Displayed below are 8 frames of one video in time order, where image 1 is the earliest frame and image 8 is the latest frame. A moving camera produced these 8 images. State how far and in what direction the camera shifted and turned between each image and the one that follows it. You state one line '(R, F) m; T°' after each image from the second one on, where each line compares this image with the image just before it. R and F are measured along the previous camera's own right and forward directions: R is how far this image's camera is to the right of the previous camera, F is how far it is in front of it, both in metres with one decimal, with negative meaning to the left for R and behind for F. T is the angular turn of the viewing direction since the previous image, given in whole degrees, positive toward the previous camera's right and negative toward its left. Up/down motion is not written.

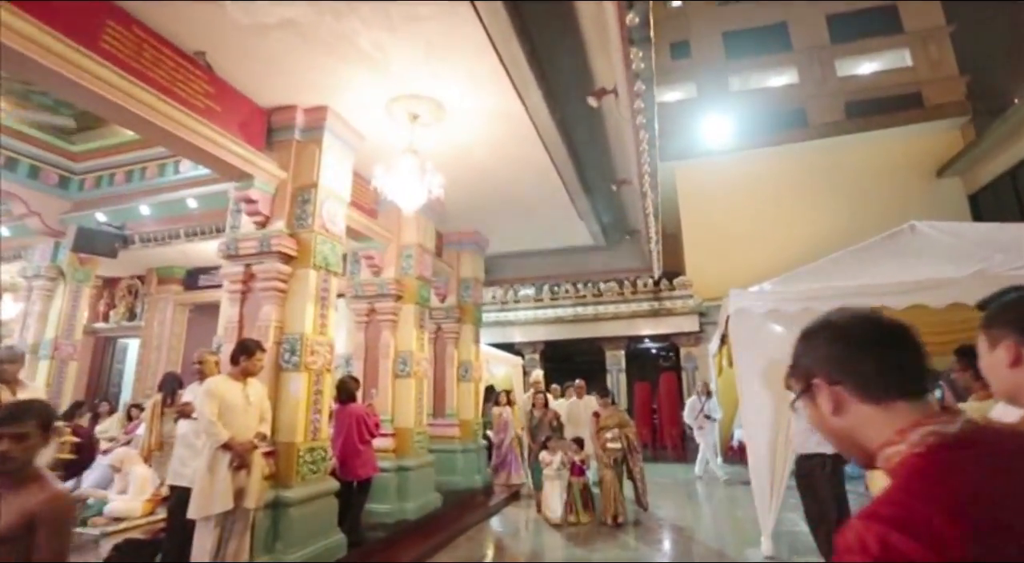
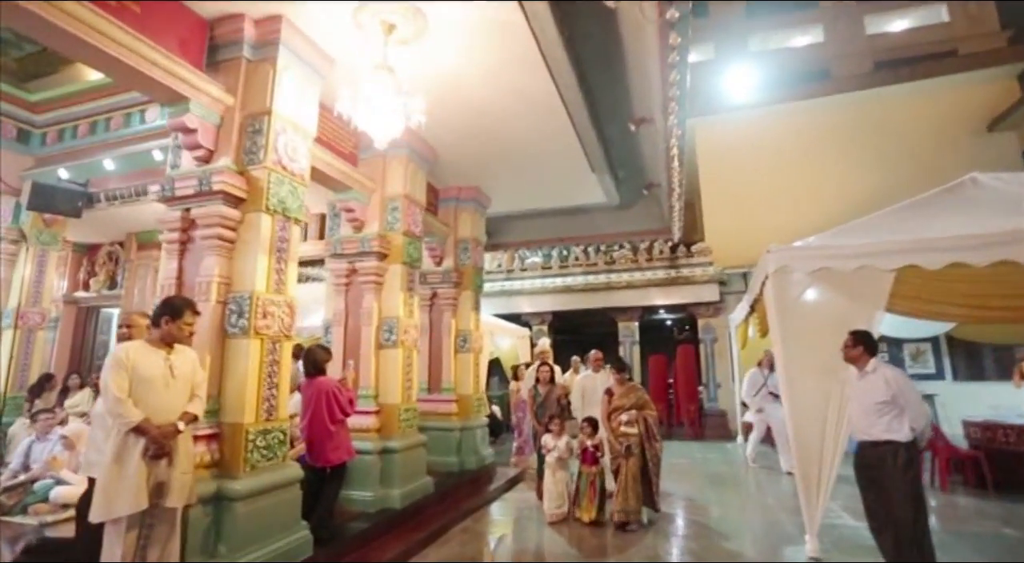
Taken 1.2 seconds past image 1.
(+0.1, +0.6) m; -1°
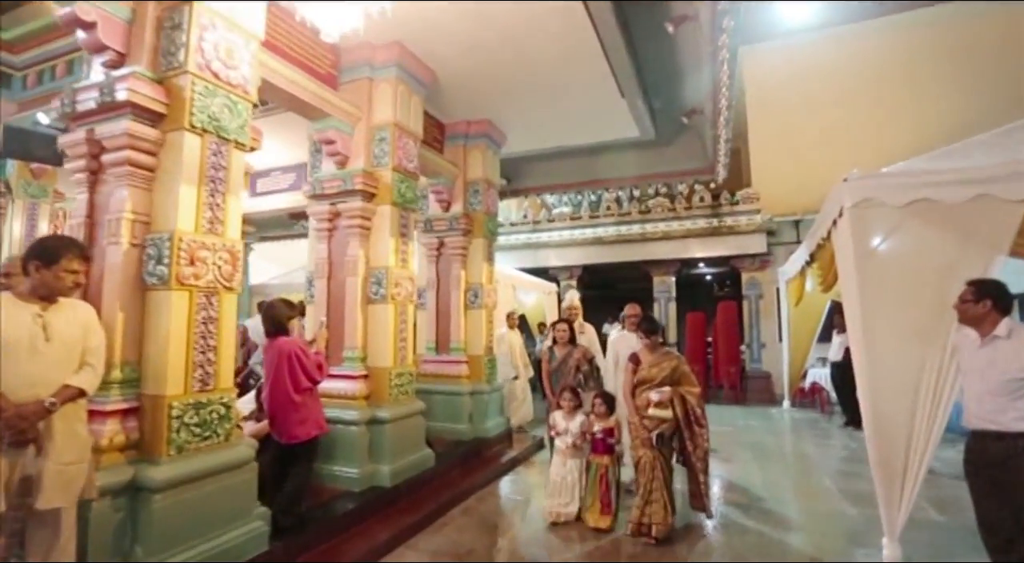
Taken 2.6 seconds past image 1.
(+0.2, +0.7) m; -4°
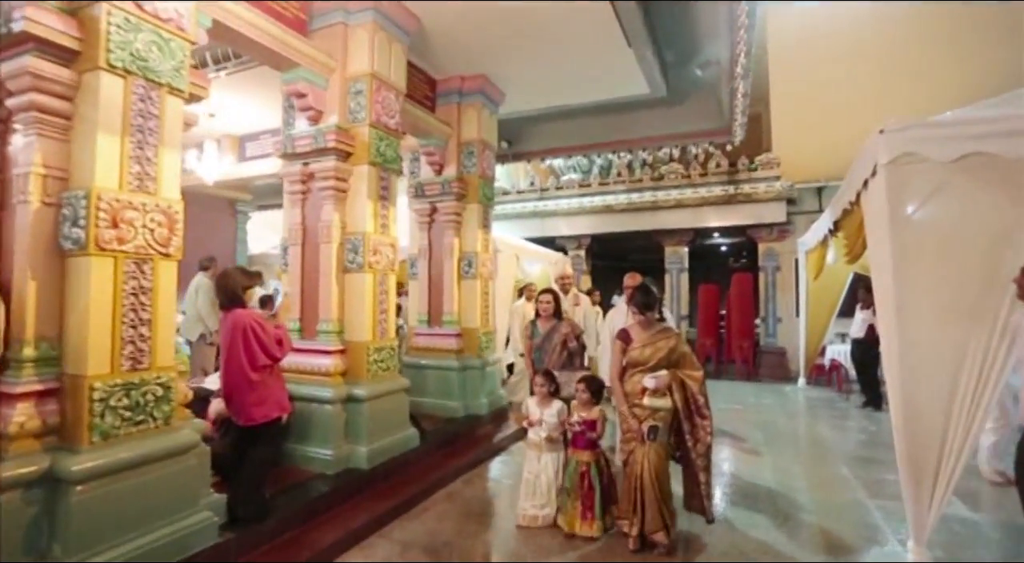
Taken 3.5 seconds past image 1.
(+0.2, +0.3) m; -2°
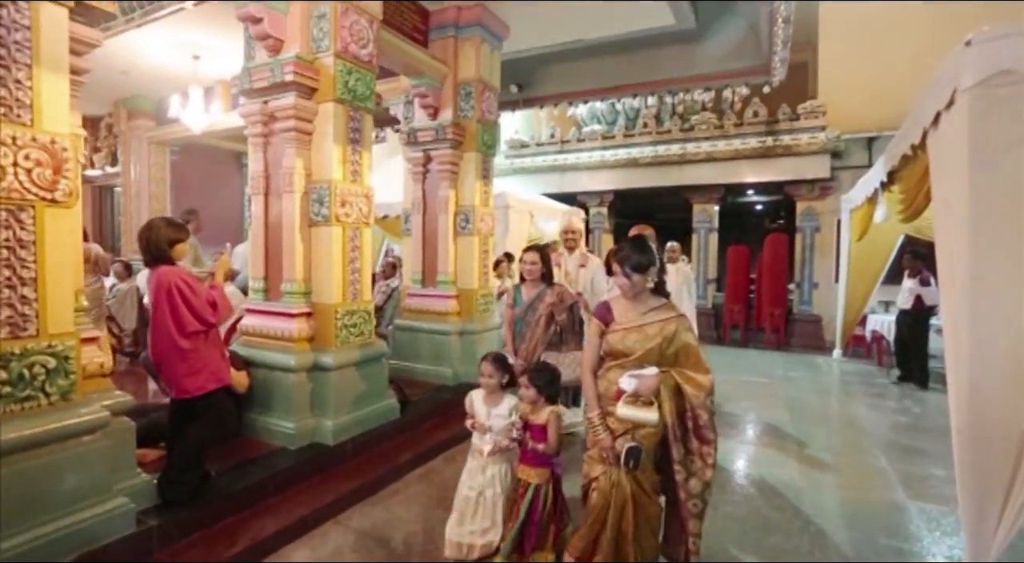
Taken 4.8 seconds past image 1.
(+0.2, +0.4) m; -3°
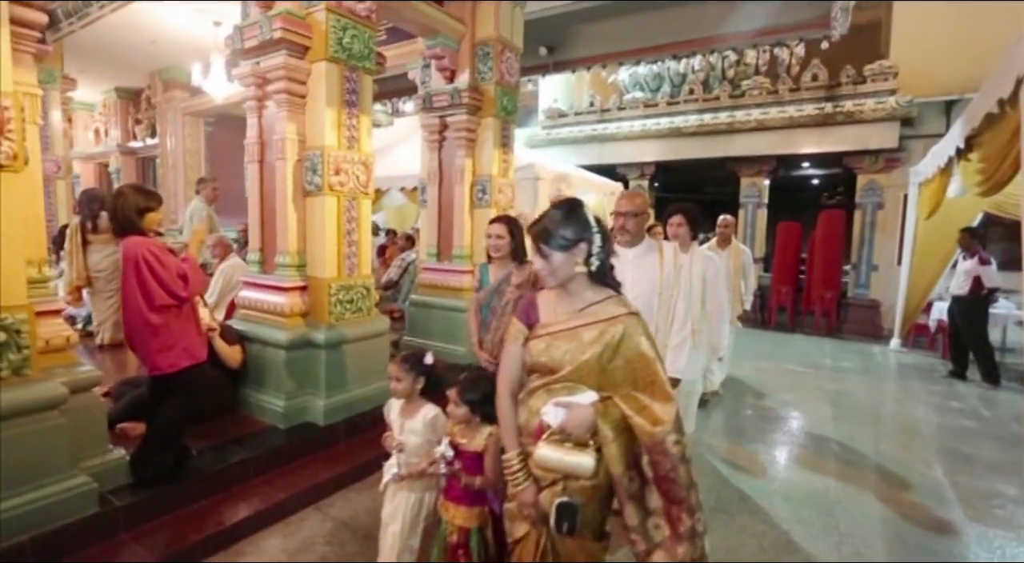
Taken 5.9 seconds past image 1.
(+0.2, +0.3) m; -5°
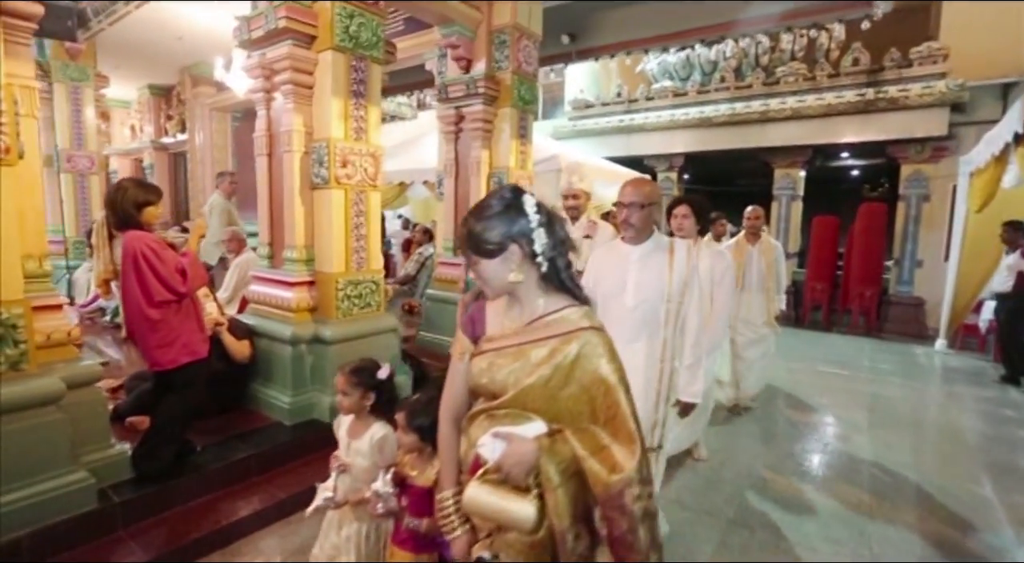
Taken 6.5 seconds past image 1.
(+0.1, +0.1) m; -3°
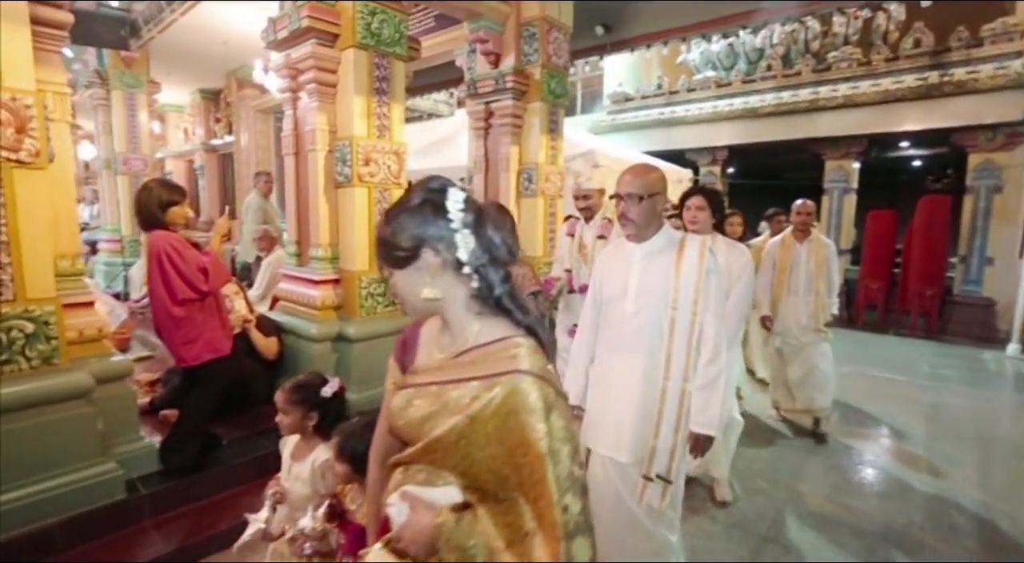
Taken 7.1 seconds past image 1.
(+0.1, +0.1) m; -5°
